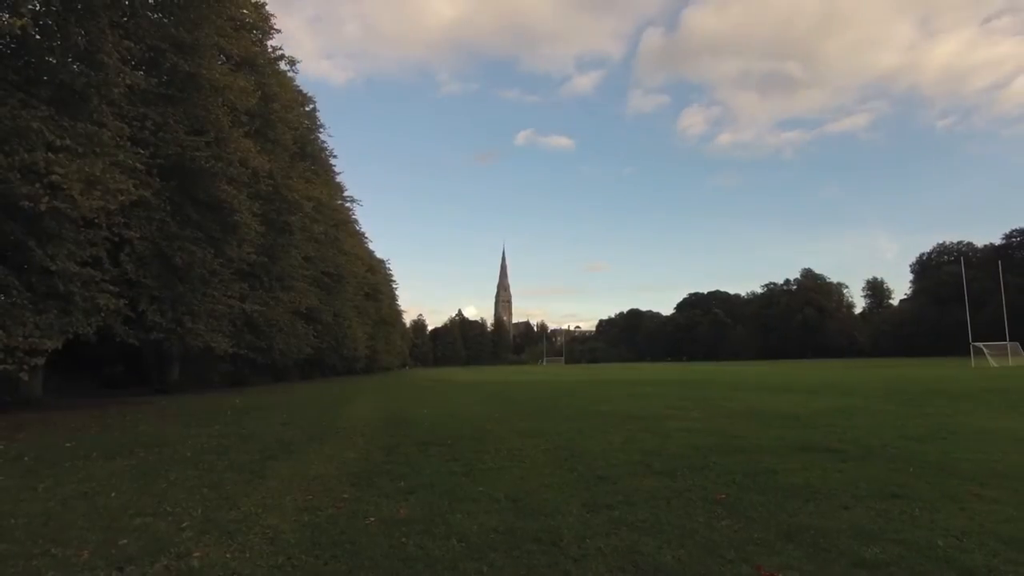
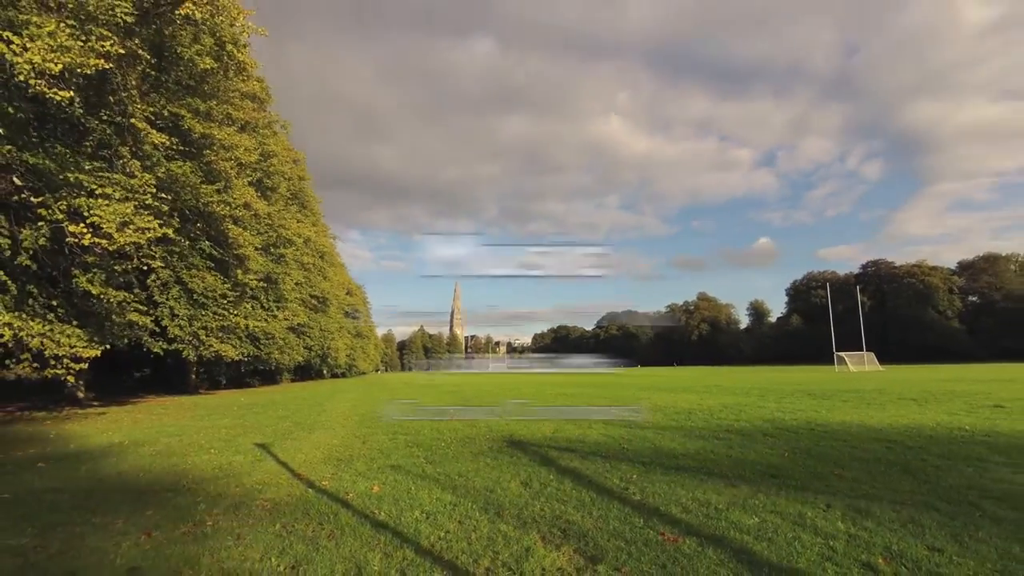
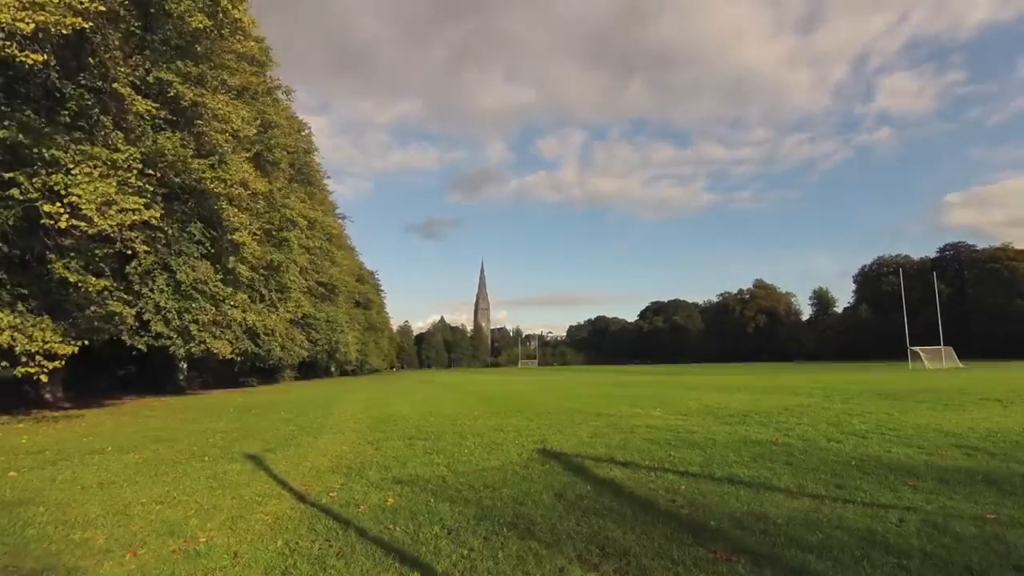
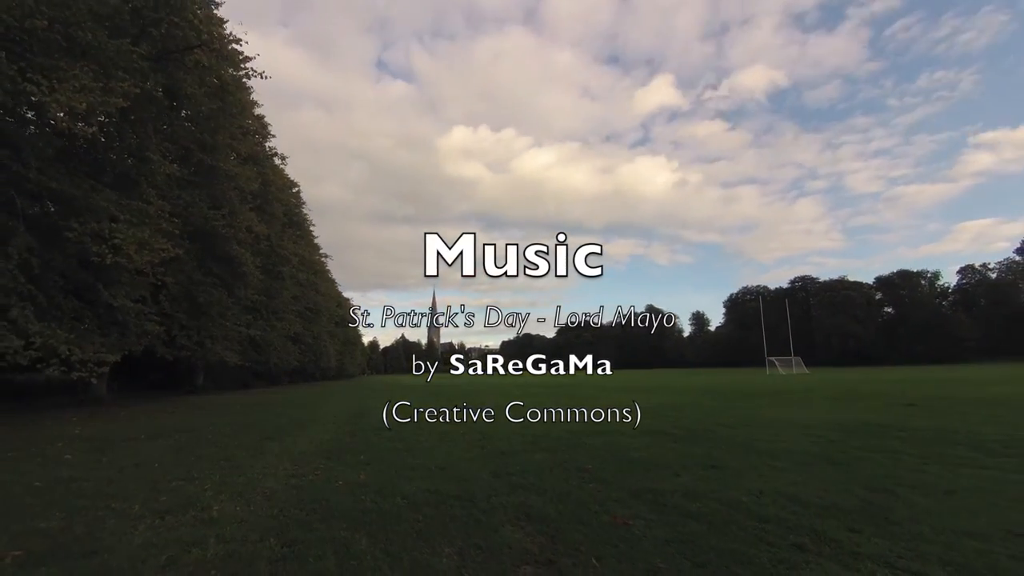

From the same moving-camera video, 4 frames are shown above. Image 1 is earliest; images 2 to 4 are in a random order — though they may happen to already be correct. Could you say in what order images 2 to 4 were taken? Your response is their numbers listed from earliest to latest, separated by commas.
3, 2, 4
